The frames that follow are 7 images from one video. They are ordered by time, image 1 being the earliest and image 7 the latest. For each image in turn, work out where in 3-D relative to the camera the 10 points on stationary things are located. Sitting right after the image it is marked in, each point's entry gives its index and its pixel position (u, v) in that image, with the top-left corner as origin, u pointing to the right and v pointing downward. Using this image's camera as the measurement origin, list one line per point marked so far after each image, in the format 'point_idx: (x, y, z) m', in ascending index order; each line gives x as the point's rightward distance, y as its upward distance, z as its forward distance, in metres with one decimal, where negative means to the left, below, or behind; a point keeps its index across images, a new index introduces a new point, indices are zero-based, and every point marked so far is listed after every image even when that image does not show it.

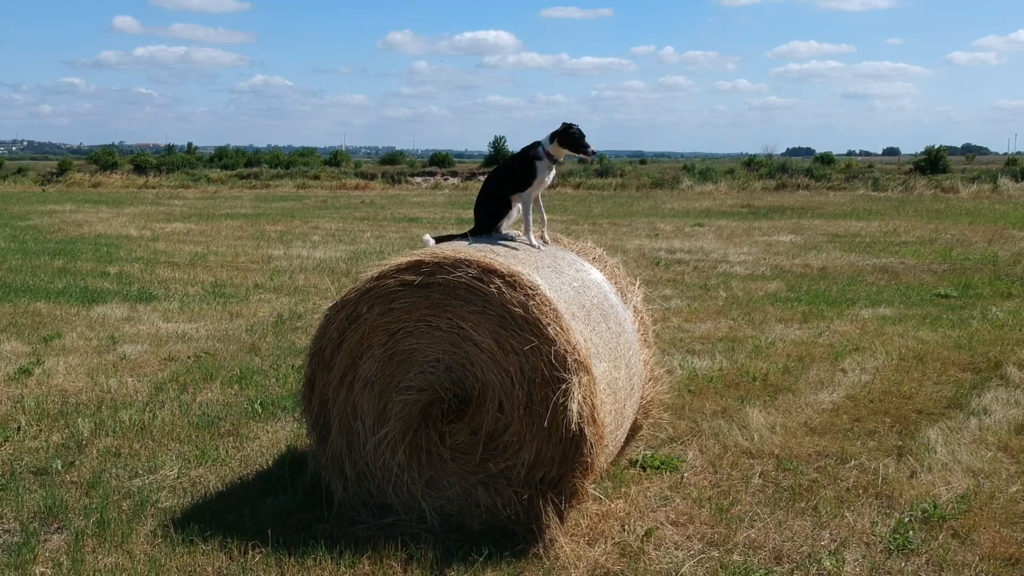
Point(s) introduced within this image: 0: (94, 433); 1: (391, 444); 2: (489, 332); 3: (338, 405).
0: (-2.5, -0.9, +5.9) m
1: (-0.6, -0.7, +4.5) m
2: (-0.1, -0.2, +4.3) m
3: (-0.8, -0.5, +4.7) m
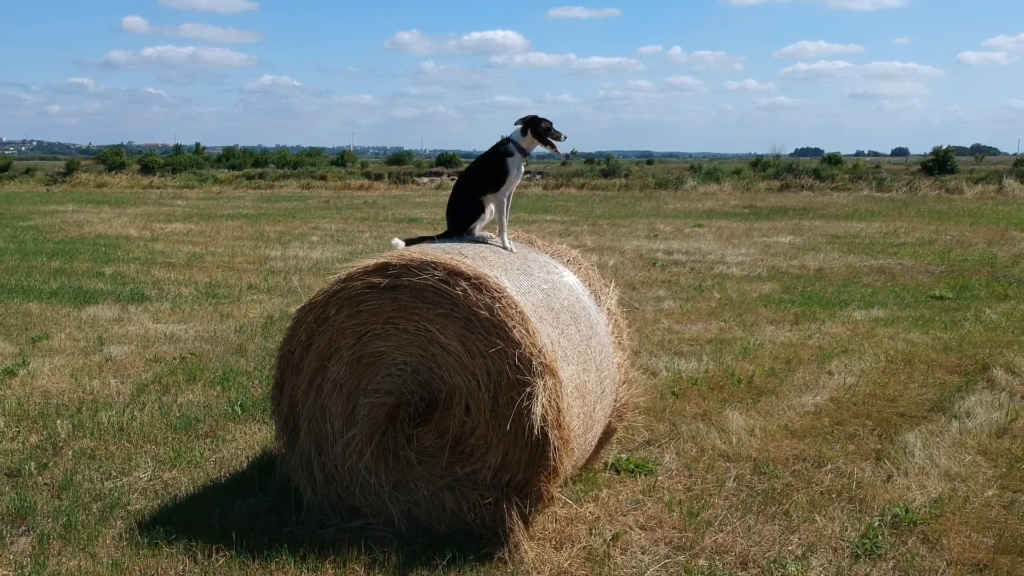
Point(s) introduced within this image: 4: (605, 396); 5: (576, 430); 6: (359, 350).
0: (-2.6, -0.9, +5.9) m
1: (-0.7, -0.7, +4.5) m
2: (-0.2, -0.2, +4.3) m
3: (-1.0, -0.6, +4.6) m
4: (+0.5, -0.5, +4.9) m
5: (+0.3, -0.6, +4.4) m
6: (-0.7, -0.3, +4.5) m
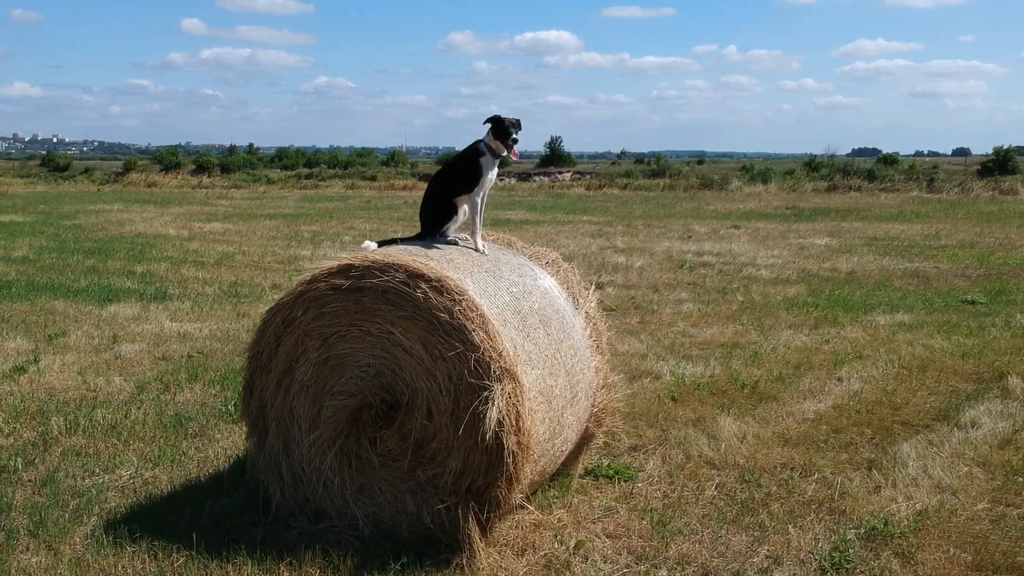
0: (-2.7, -0.9, +6.0) m
1: (-0.9, -0.7, +4.5) m
2: (-0.4, -0.2, +4.3) m
3: (-1.1, -0.6, +4.6) m
4: (+0.3, -0.5, +4.8) m
5: (+0.1, -0.6, +4.3) m
6: (-0.8, -0.3, +4.5) m
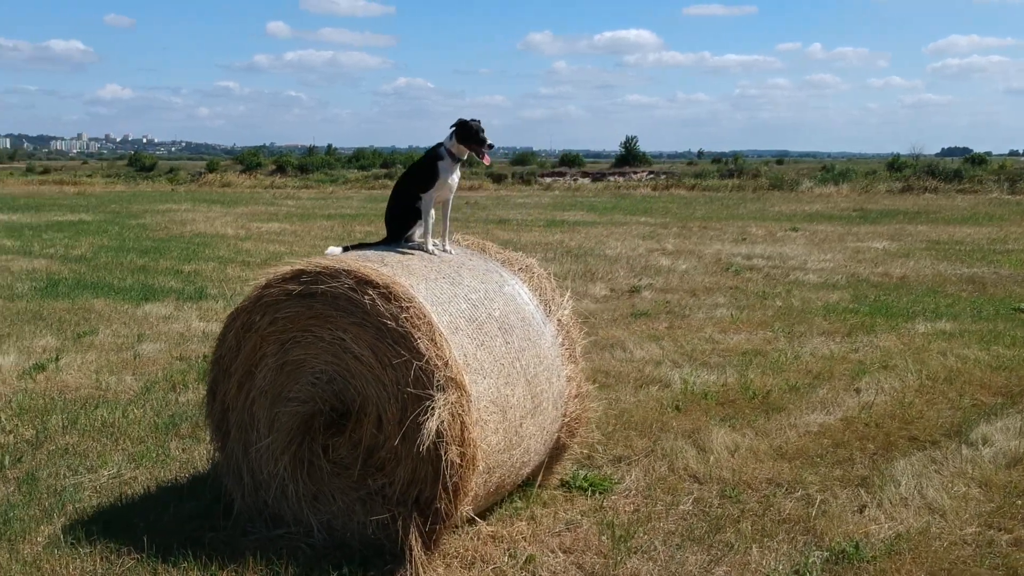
0: (-2.8, -0.9, +6.1) m
1: (-1.1, -0.7, +4.5) m
2: (-0.6, -0.2, +4.2) m
3: (-1.3, -0.6, +4.6) m
4: (+0.1, -0.6, +4.7) m
5: (-0.1, -0.7, +4.2) m
6: (-1.0, -0.3, +4.5) m
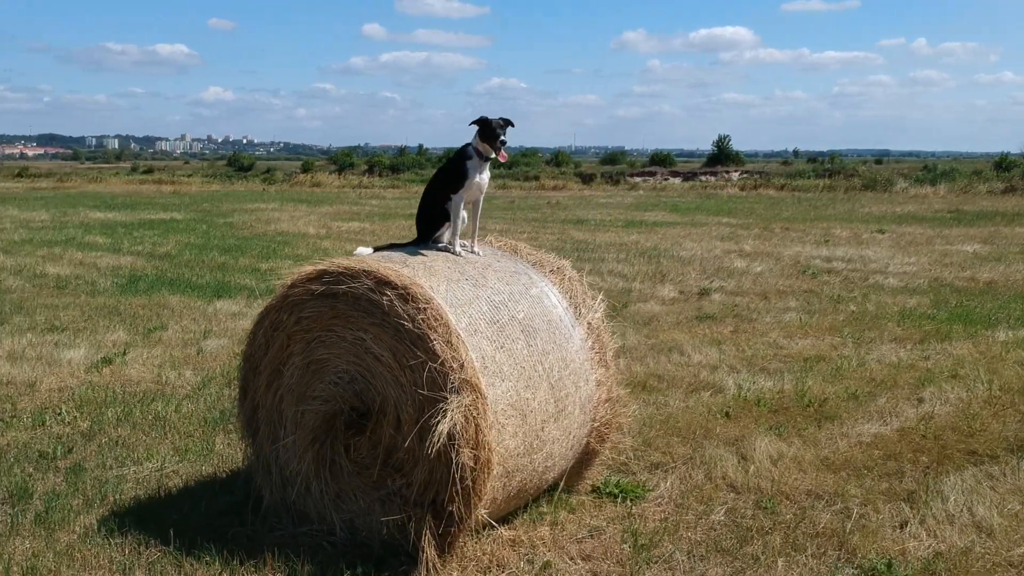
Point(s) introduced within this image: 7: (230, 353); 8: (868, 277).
0: (-2.5, -0.8, +6.3) m
1: (-1.0, -0.7, +4.5) m
2: (-0.5, -0.2, +4.2) m
3: (-1.2, -0.6, +4.7) m
4: (+0.2, -0.6, +4.6) m
5: (0.0, -0.7, +4.2) m
6: (-0.9, -0.3, +4.5) m
7: (-2.4, -0.6, +8.5) m
8: (+4.9, +0.2, +13.7) m
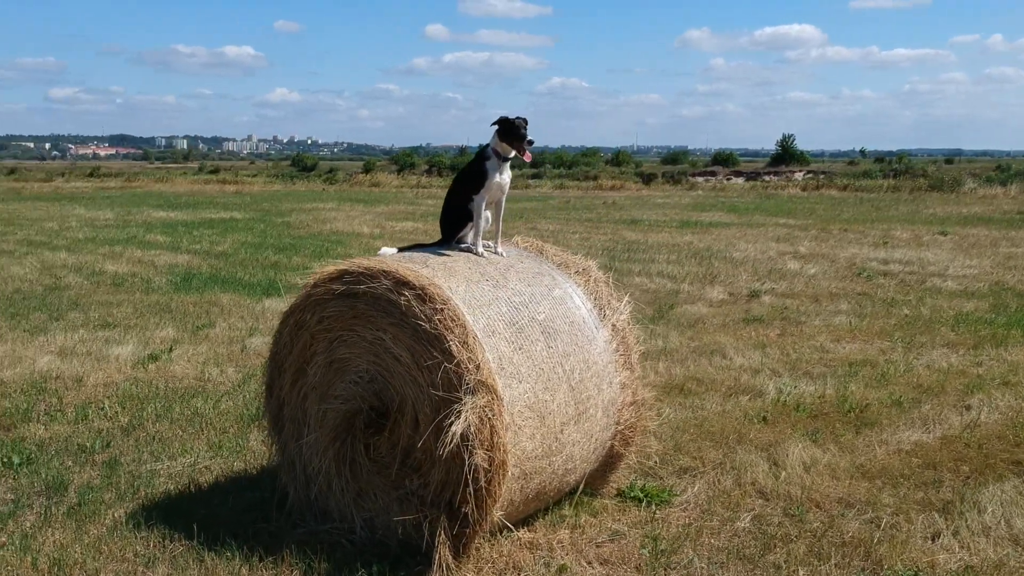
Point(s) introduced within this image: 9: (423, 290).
0: (-2.3, -0.8, +6.5) m
1: (-0.9, -0.7, +4.6) m
2: (-0.5, -0.2, +4.2) m
3: (-1.1, -0.6, +4.8) m
4: (+0.3, -0.6, +4.6) m
5: (0.0, -0.7, +4.2) m
6: (-0.8, -0.3, +4.5) m
7: (-2.0, -0.5, +8.6) m
8: (+5.5, +0.1, +13.4) m
9: (-0.4, 0.0, +4.2) m
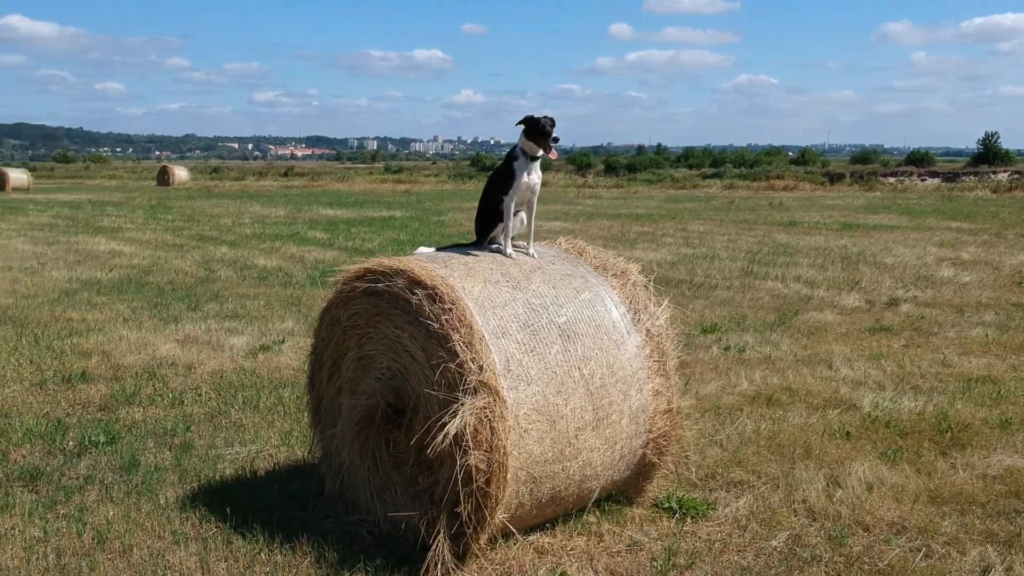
0: (-1.8, -0.8, +6.8) m
1: (-0.8, -0.7, +4.7) m
2: (-0.4, -0.2, +4.3) m
3: (-0.9, -0.6, +4.9) m
4: (+0.4, -0.6, +4.5) m
5: (+0.1, -0.7, +4.1) m
6: (-0.7, -0.3, +4.7) m
7: (-1.2, -0.5, +8.8) m
8: (+7.1, 0.0, +12.2) m
9: (-0.3, 0.0, +4.2) m
